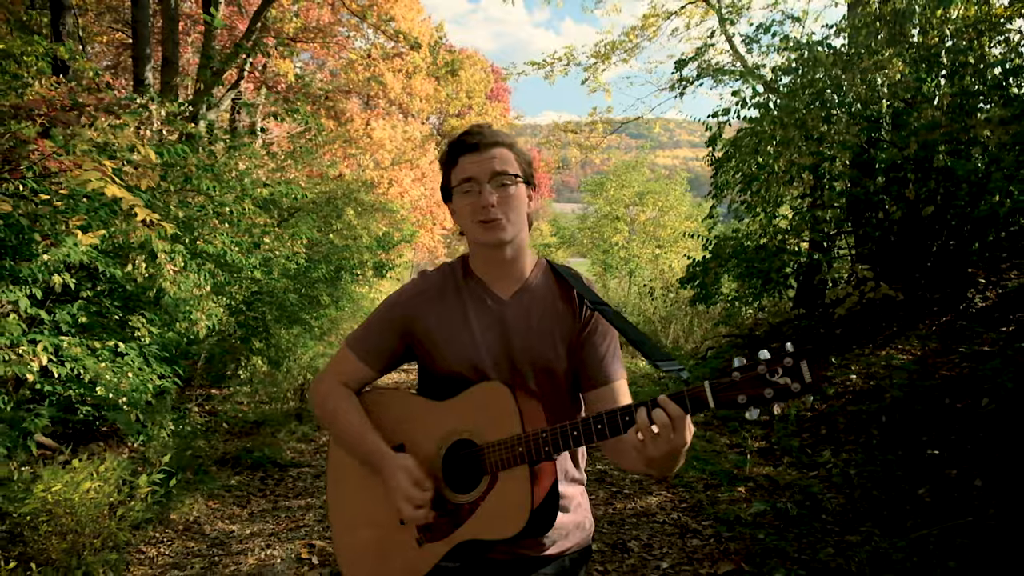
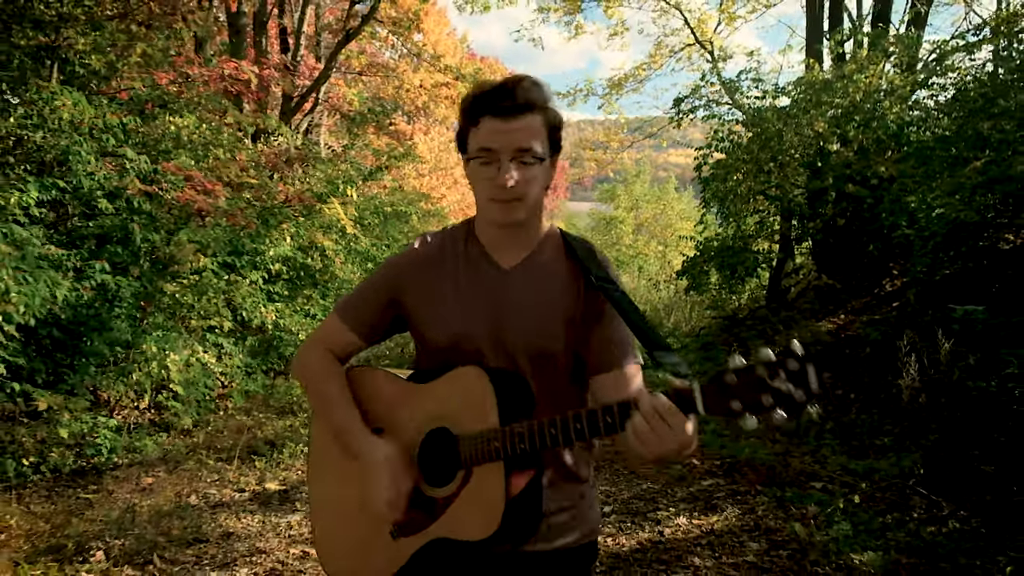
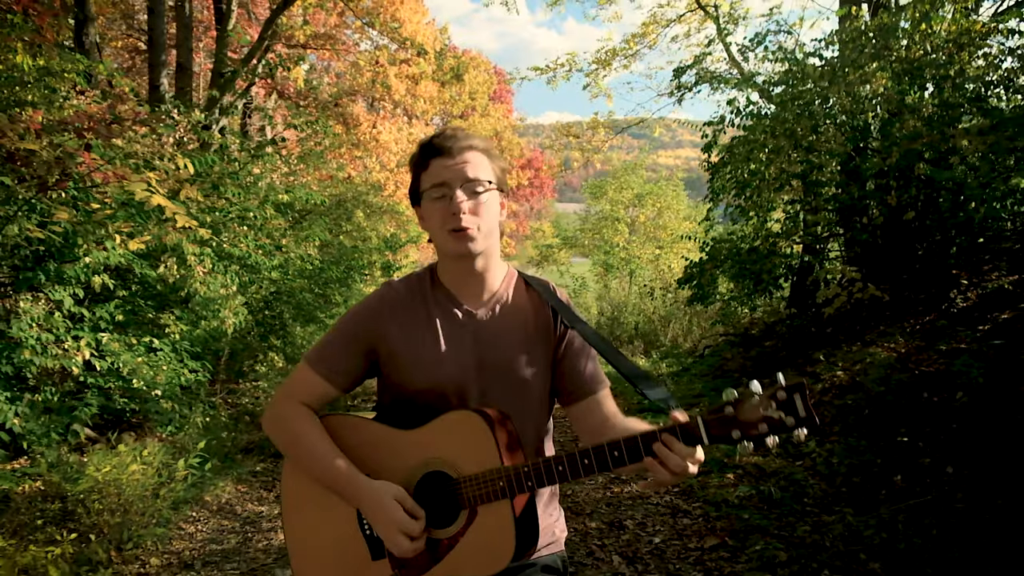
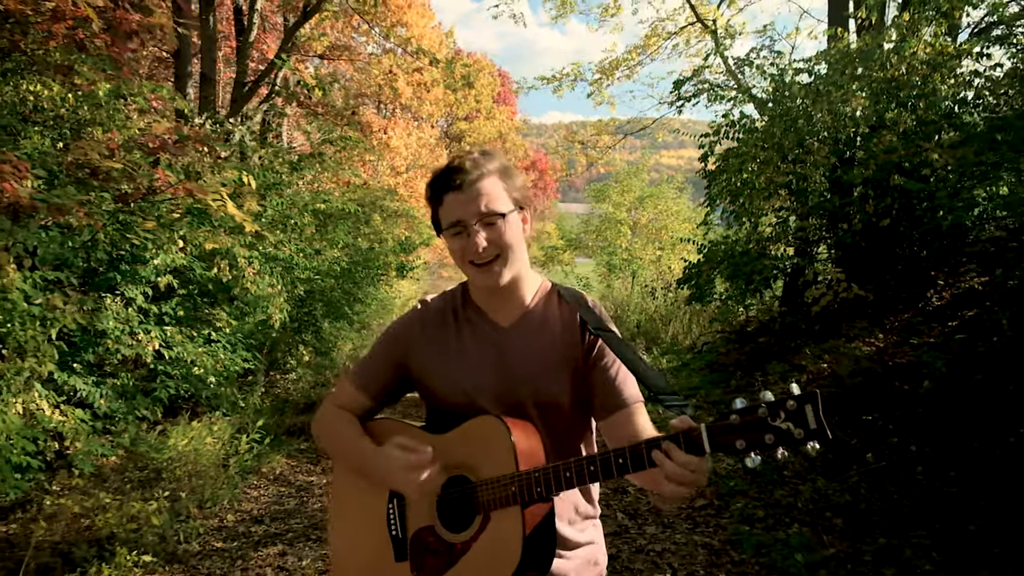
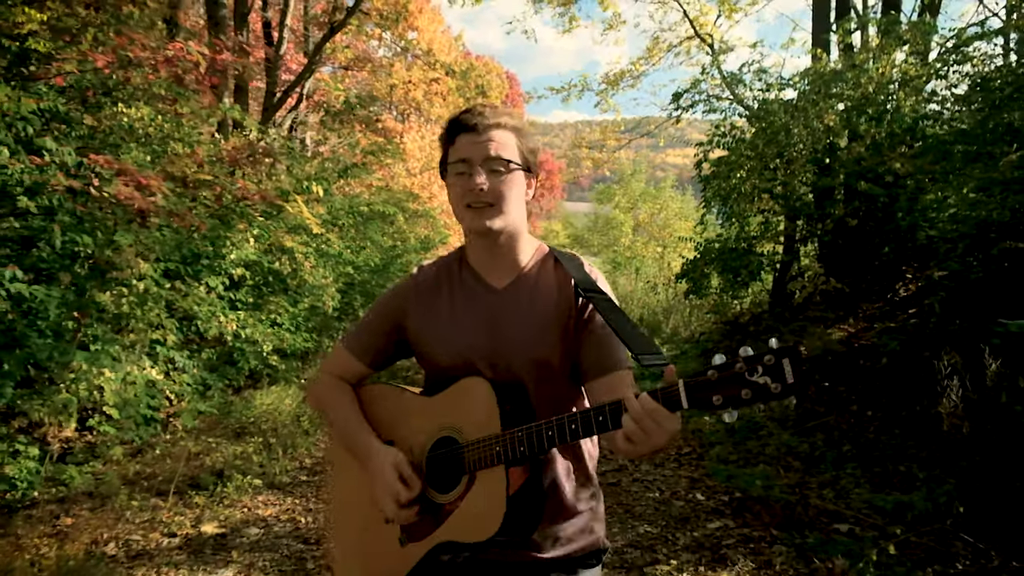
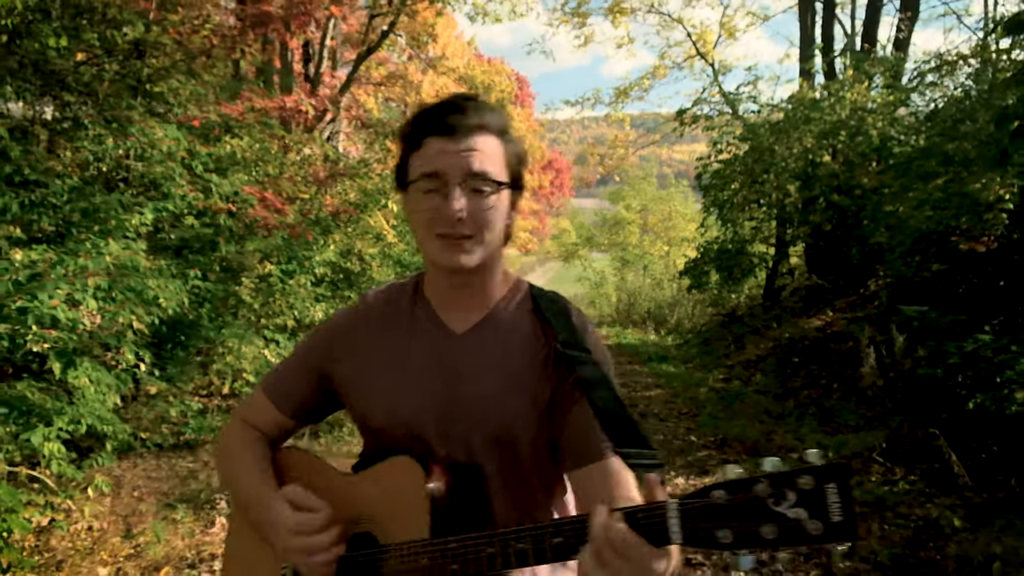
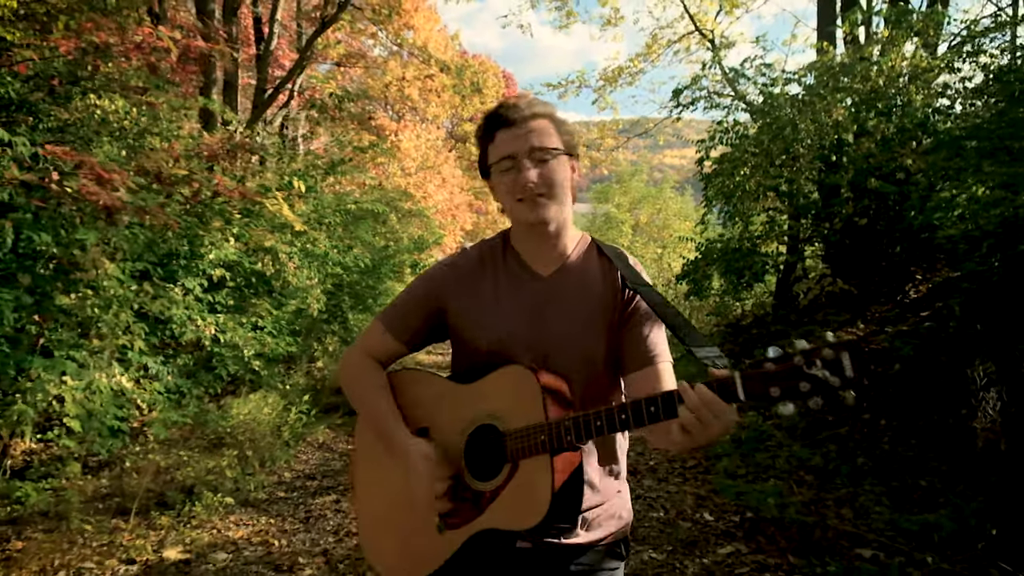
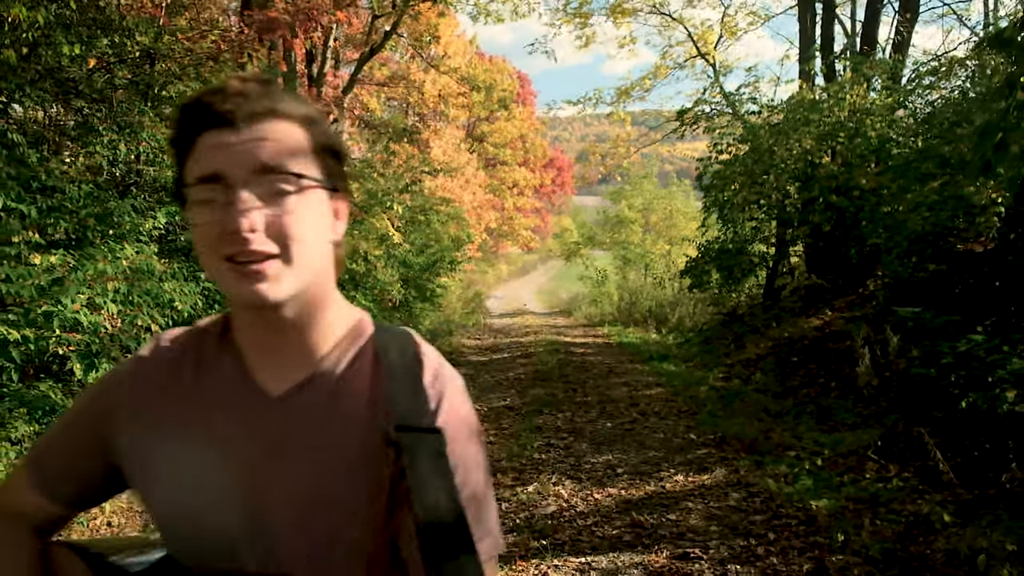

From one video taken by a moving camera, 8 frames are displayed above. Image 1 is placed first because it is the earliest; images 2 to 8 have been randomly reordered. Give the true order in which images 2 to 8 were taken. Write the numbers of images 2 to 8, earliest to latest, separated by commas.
3, 4, 7, 5, 2, 6, 8
